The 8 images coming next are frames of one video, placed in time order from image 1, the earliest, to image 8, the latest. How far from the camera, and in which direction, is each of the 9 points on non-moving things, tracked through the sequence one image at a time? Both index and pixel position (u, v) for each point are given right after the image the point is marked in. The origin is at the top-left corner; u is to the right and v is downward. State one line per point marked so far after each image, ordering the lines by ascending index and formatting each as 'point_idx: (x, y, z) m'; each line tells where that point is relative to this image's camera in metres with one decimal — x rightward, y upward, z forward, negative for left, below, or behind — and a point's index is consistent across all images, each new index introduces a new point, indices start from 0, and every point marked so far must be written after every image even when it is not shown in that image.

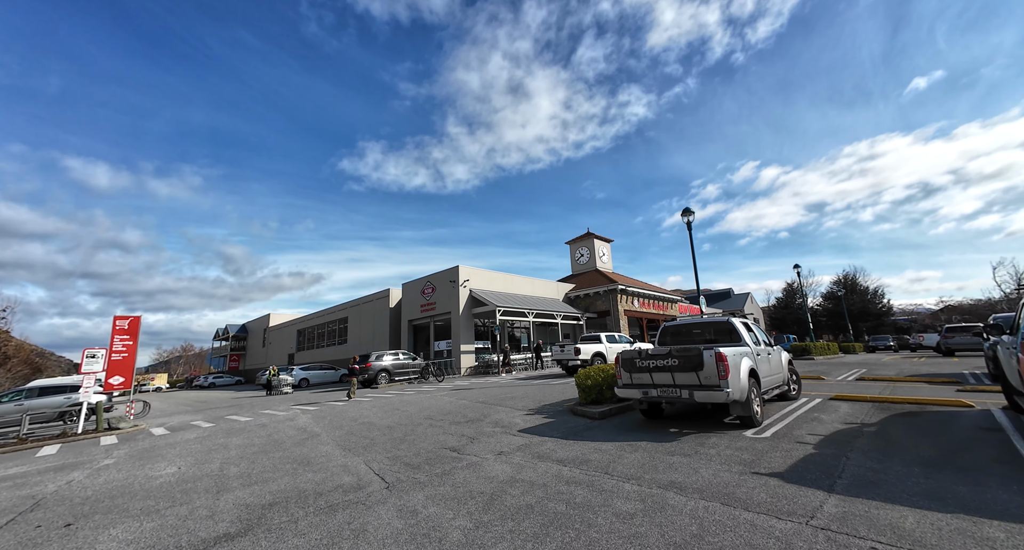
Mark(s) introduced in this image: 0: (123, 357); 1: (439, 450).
0: (-13.7, -2.9, +13.5) m
1: (-1.2, -2.6, +5.6) m
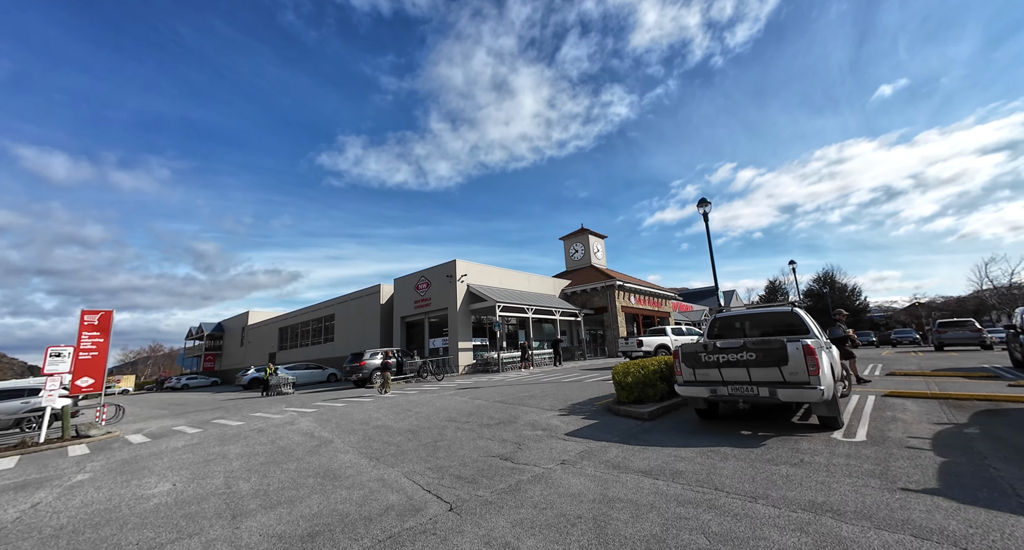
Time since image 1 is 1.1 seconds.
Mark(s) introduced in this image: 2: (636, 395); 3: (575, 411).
0: (-13.3, -2.6, +12.1) m
1: (-0.4, -2.4, +4.9) m
2: (+2.3, -2.3, +7.3) m
3: (+1.3, -2.9, +8.1) m
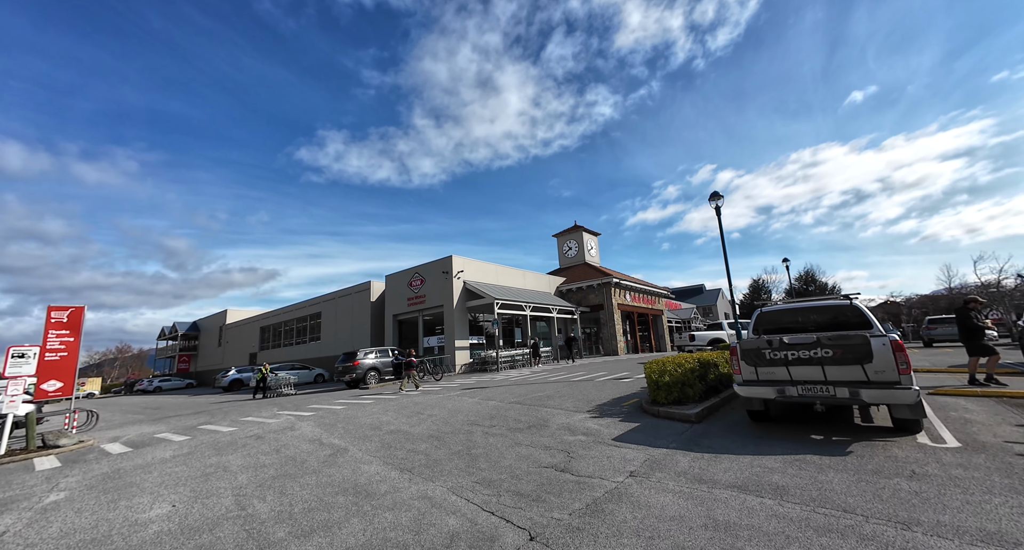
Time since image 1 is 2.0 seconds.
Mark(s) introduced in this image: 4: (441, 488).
0: (-12.9, -2.3, +11.0) m
1: (+0.3, -2.2, +4.3) m
2: (+2.9, -2.2, +6.9) m
3: (+1.8, -2.7, +7.6) m
4: (-0.8, -2.3, +4.2) m
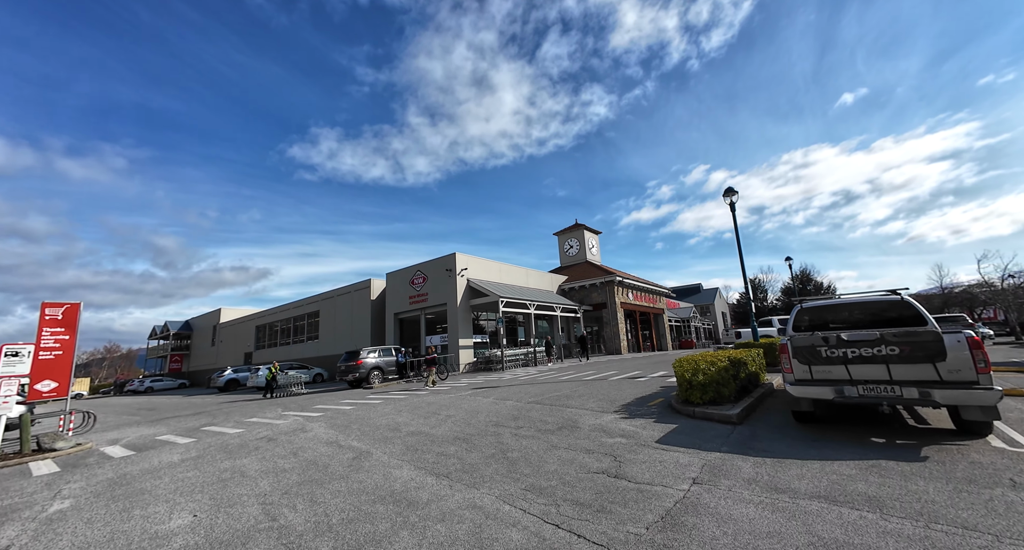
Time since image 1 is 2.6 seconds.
0: (-12.4, -2.2, +10.5) m
1: (+0.9, -2.1, +4.0) m
2: (+3.4, -2.1, +6.6) m
3: (+2.3, -2.6, +7.4) m
4: (-0.2, -2.3, +3.9) m
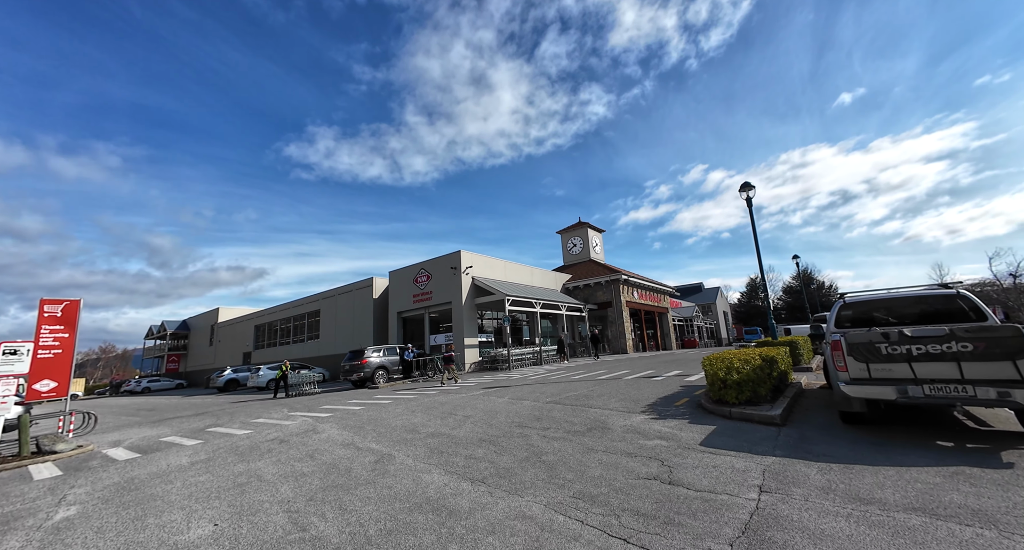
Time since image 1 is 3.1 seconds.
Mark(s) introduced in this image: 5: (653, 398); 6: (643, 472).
0: (-12.0, -2.1, +10.1) m
1: (+1.3, -2.0, +3.7) m
2: (+3.9, -2.0, +6.4) m
3: (+2.8, -2.5, +7.1) m
4: (+0.2, -2.2, +3.6) m
5: (+3.2, -2.8, +8.7) m
6: (+1.4, -2.1, +4.1) m
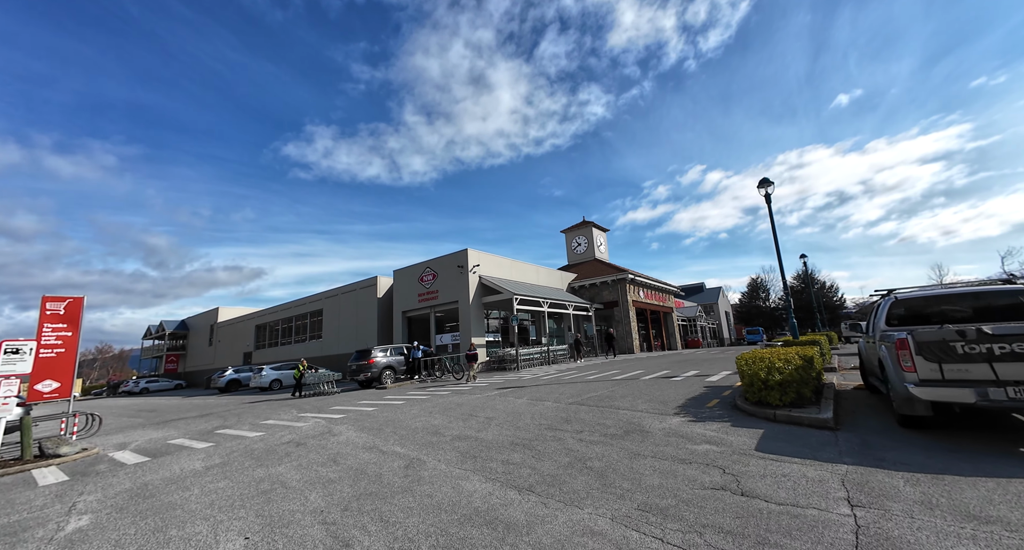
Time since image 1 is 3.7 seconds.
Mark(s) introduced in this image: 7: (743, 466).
0: (-11.5, -2.0, +9.7) m
1: (+1.9, -2.0, +3.4) m
2: (+4.4, -1.9, +6.1) m
3: (+3.3, -2.5, +6.8) m
4: (+0.8, -2.1, +3.3) m
5: (+3.7, -2.7, +8.4) m
6: (+1.9, -2.0, +3.8) m
7: (+2.5, -2.0, +4.1) m
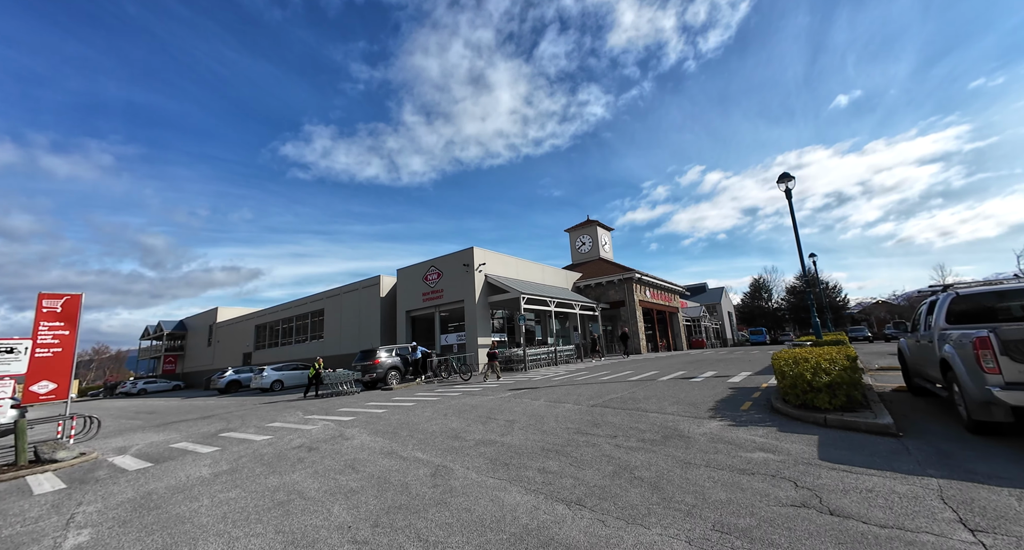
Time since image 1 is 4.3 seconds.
0: (-11.1, -1.9, +9.3) m
1: (+2.3, -1.9, +3.0) m
2: (+4.9, -1.8, +5.7) m
3: (+3.8, -2.4, +6.4) m
4: (+1.2, -2.0, +2.9) m
5: (+4.1, -2.6, +8.1) m
6: (+2.4, -1.9, +3.5) m
7: (+2.9, -1.9, +3.8) m
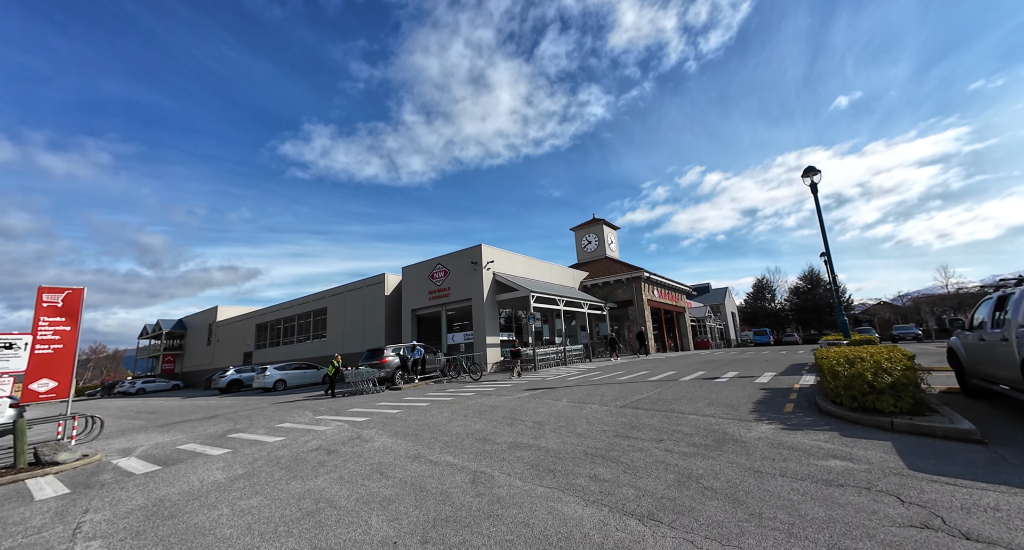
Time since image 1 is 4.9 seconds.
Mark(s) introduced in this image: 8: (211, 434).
0: (-10.5, -1.8, +8.9) m
1: (+2.9, -1.7, +2.6) m
2: (+5.4, -1.7, +5.3) m
3: (+4.3, -2.3, +6.0) m
4: (+1.8, -1.9, +2.5) m
5: (+4.7, -2.5, +7.7) m
6: (+3.0, -1.8, +3.1) m
7: (+3.5, -1.8, +3.4) m
8: (-7.7, -4.1, +9.8) m
